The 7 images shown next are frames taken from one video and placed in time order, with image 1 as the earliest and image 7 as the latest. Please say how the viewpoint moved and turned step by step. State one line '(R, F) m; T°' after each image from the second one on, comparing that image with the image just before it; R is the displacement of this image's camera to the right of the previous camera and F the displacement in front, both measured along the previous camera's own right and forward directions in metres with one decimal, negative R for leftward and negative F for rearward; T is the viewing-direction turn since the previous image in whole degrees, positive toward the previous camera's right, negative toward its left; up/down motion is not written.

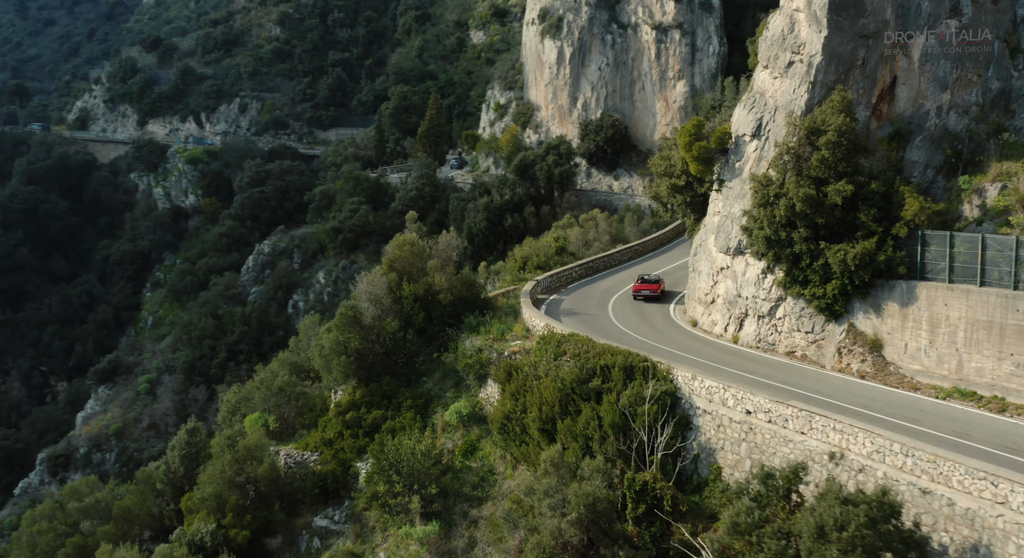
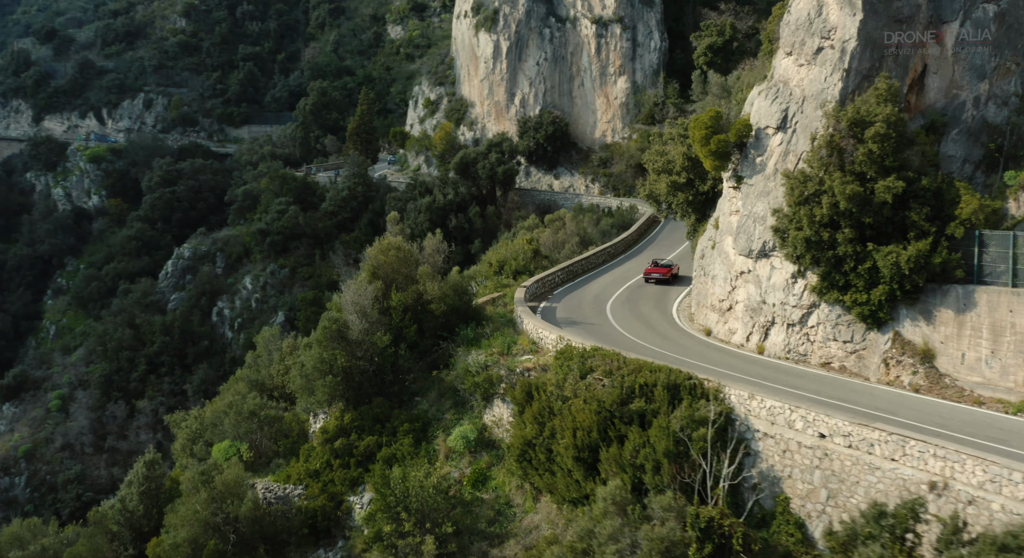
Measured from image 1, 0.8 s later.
(-1.7, +1.7) m; +6°
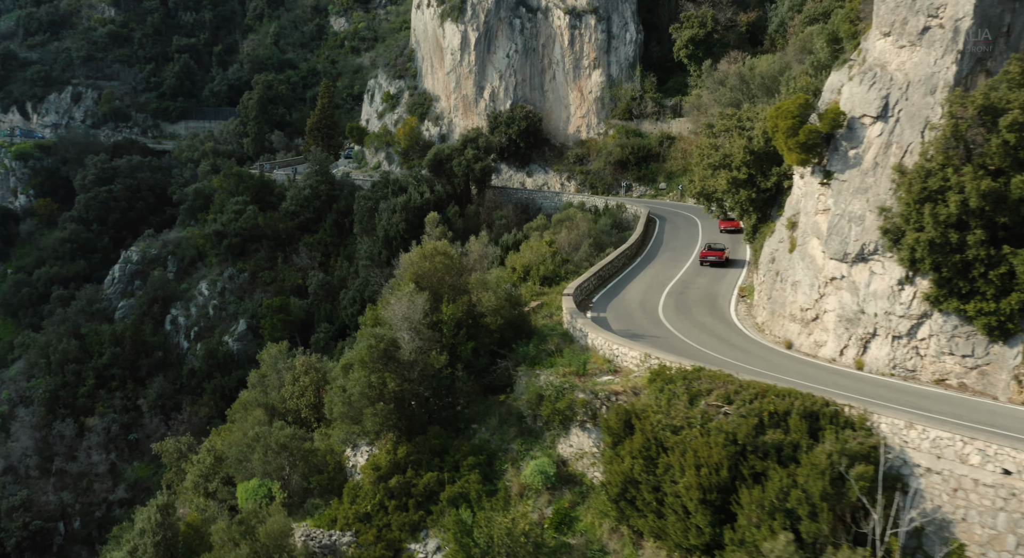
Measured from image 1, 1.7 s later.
(-2.2, +1.9) m; +5°
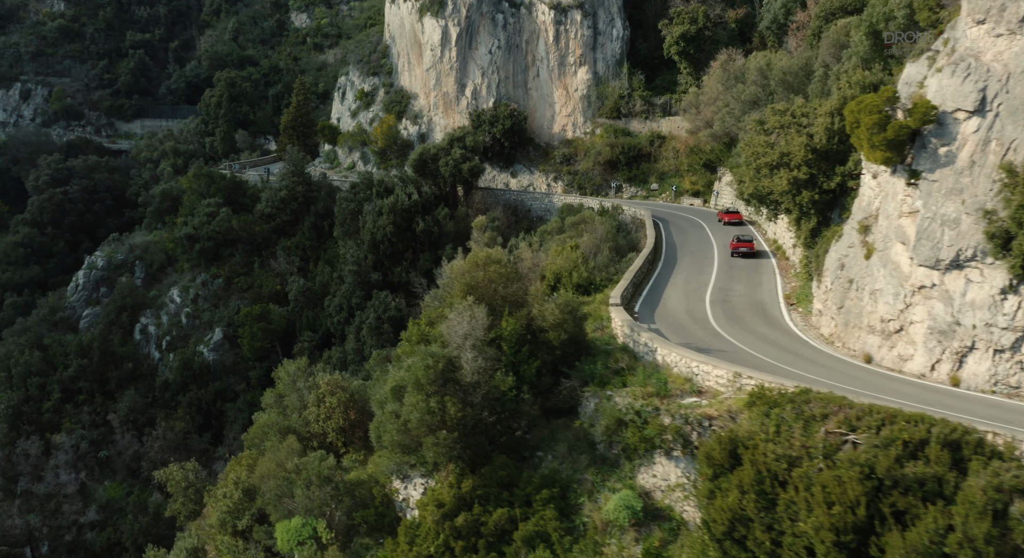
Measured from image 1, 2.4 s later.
(-1.7, +1.4) m; +3°
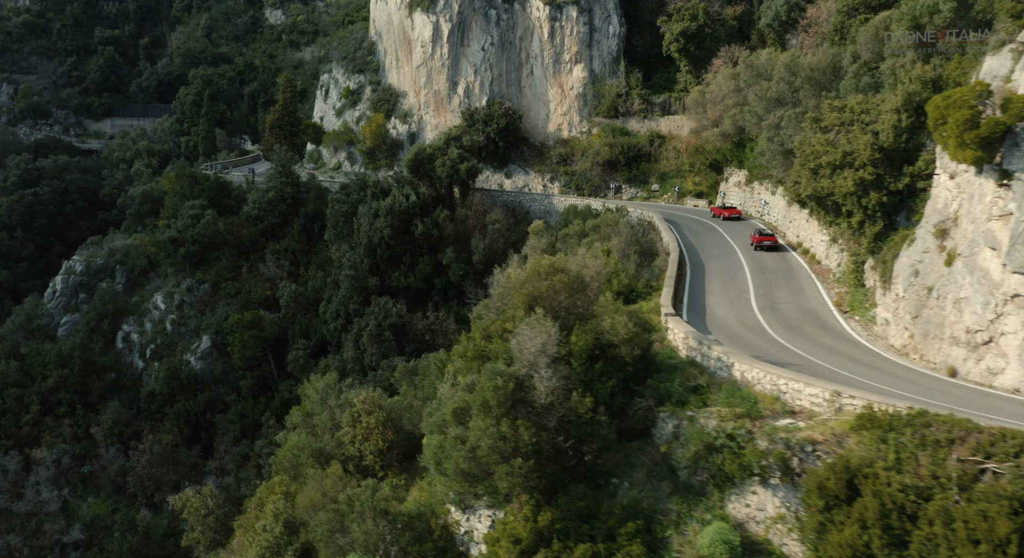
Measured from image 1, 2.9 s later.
(-1.4, +1.1) m; +2°
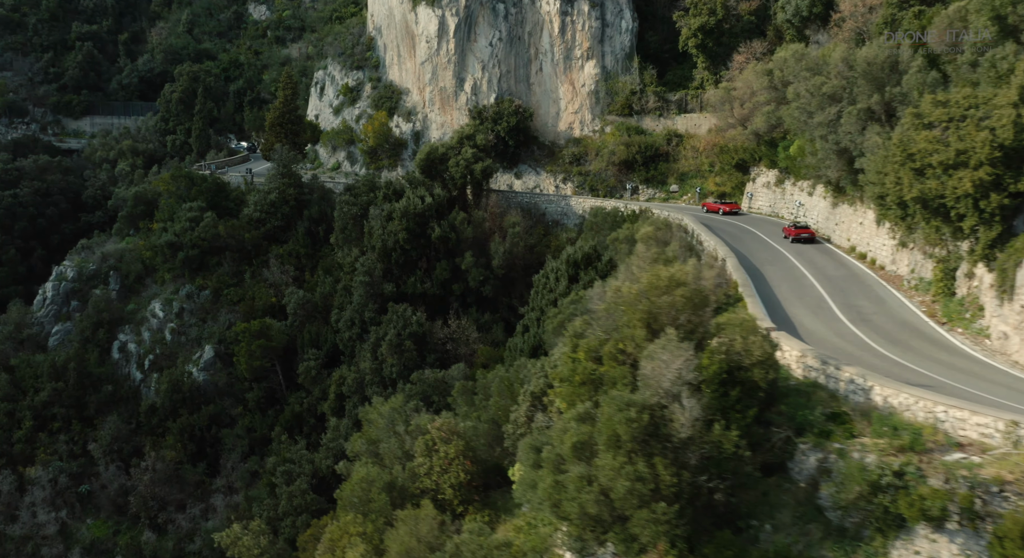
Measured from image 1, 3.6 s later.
(-1.8, +1.4) m; +2°
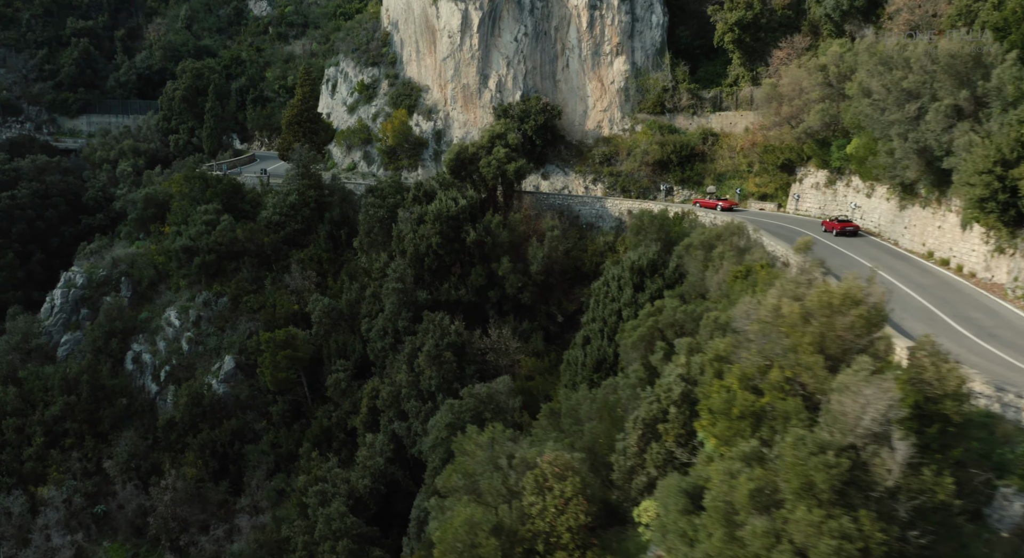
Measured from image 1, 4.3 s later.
(-1.8, +1.5) m; +1°
